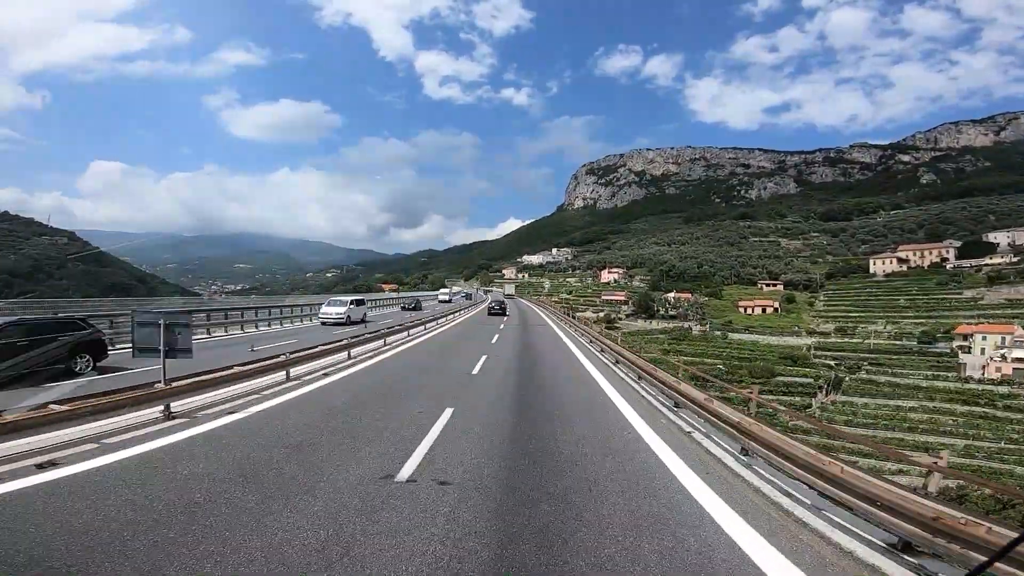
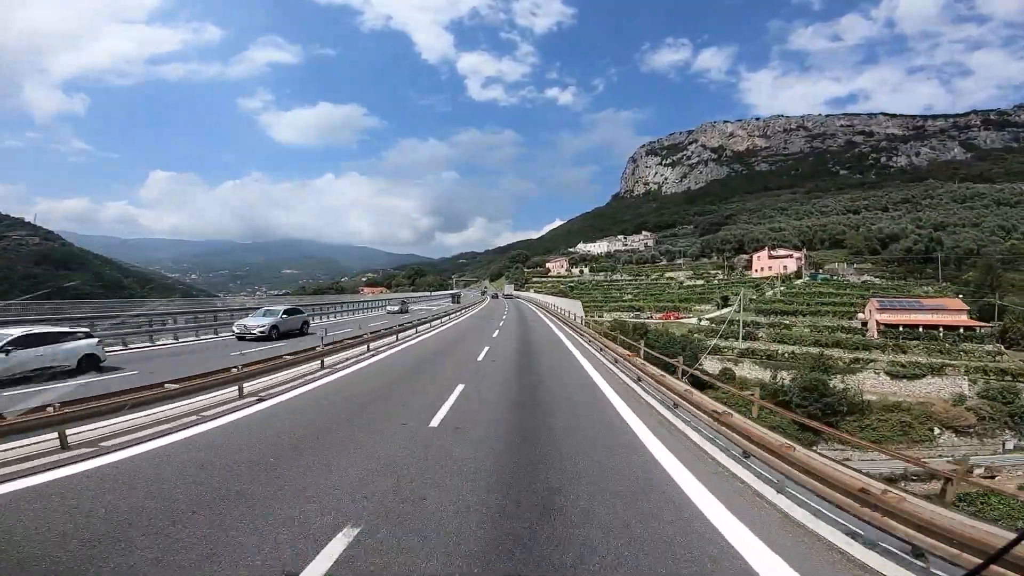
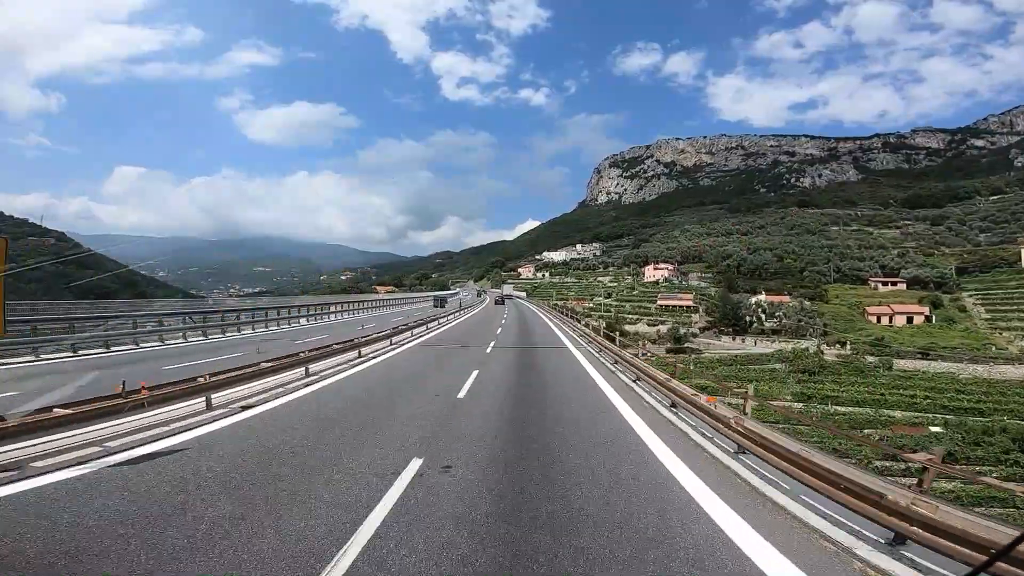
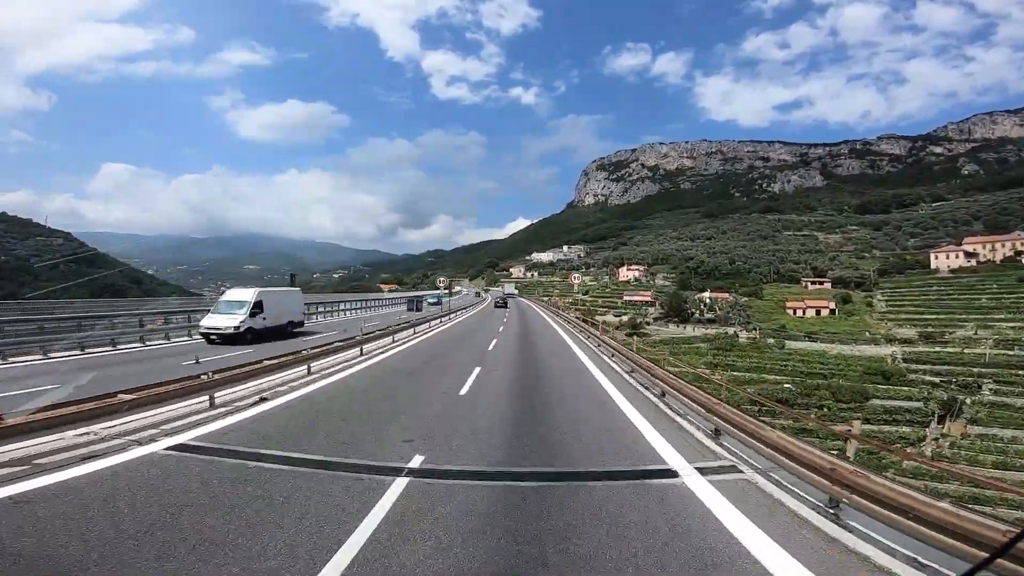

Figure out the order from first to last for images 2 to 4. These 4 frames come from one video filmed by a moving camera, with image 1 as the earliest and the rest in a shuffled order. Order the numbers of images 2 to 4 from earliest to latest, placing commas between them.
4, 3, 2
